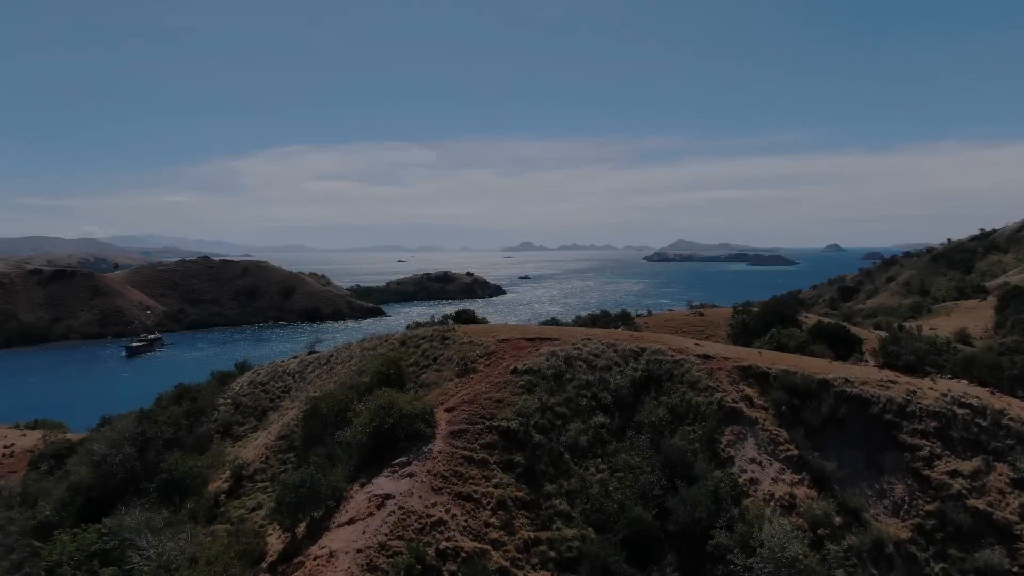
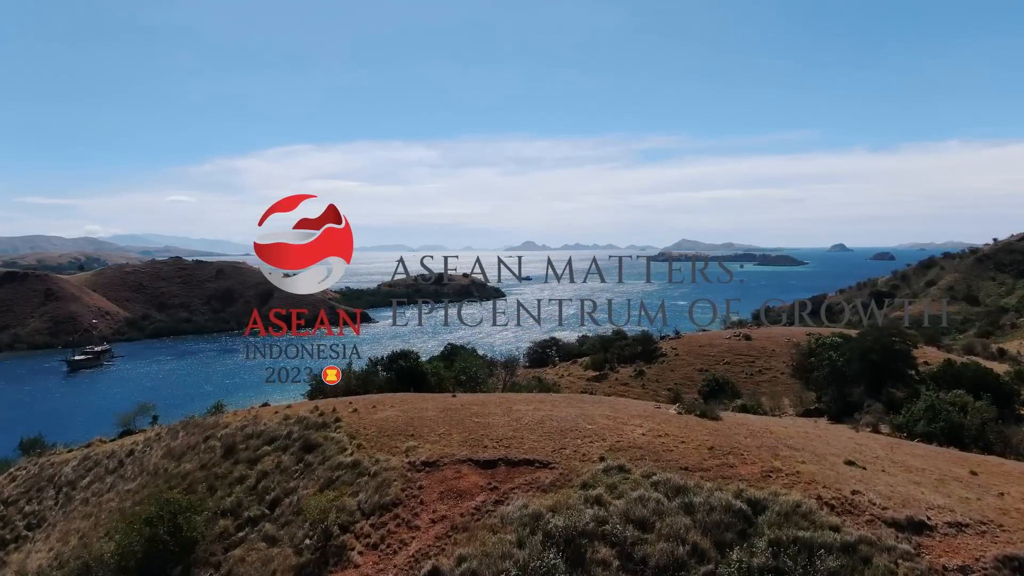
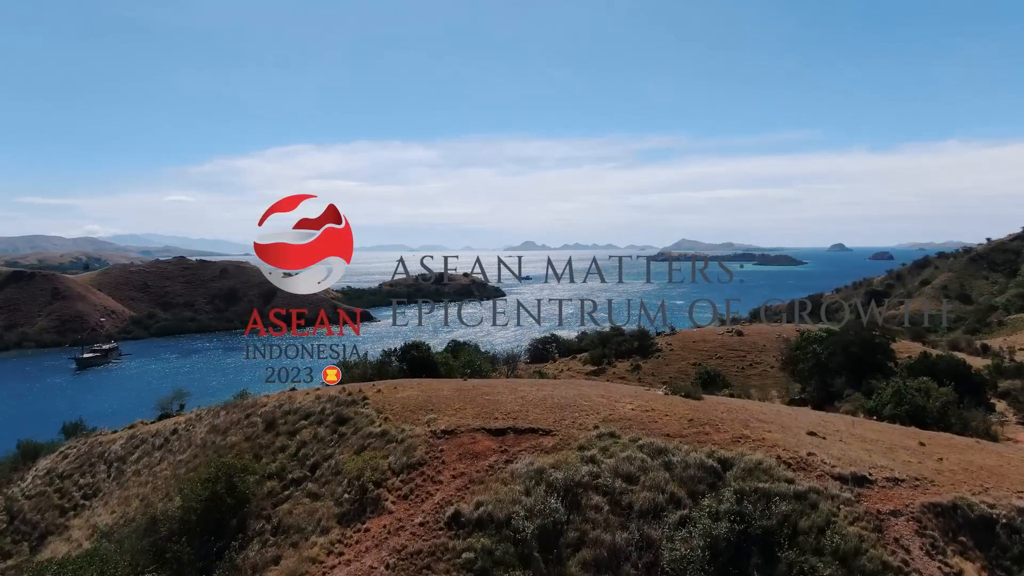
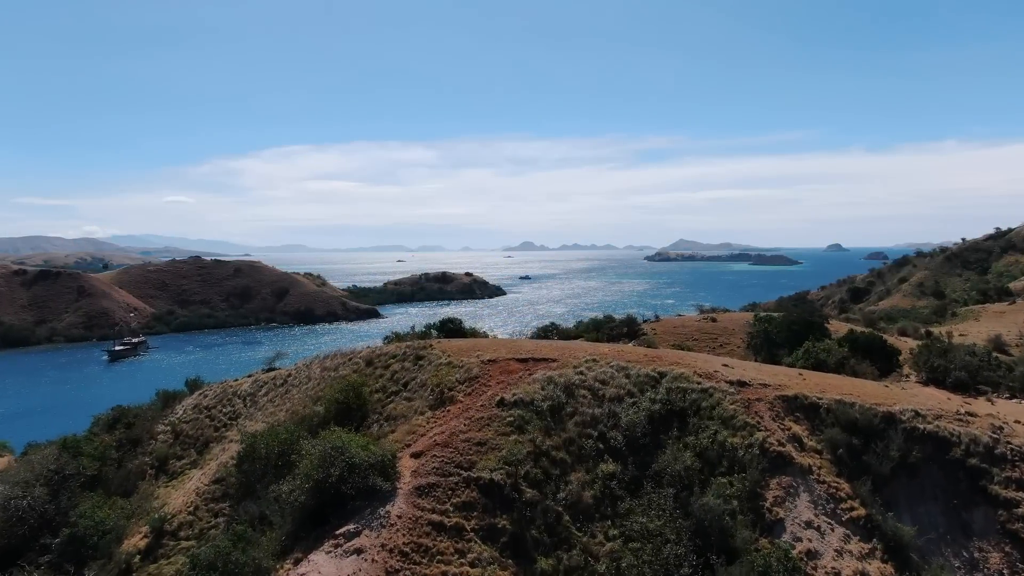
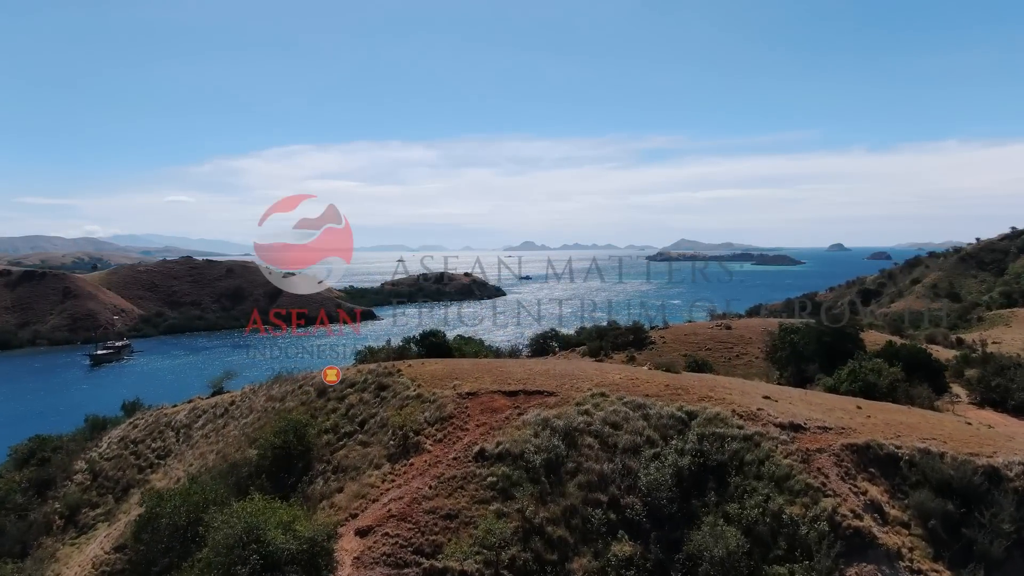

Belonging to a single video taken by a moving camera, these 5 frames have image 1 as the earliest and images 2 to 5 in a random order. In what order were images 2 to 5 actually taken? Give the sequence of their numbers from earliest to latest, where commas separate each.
4, 5, 3, 2
